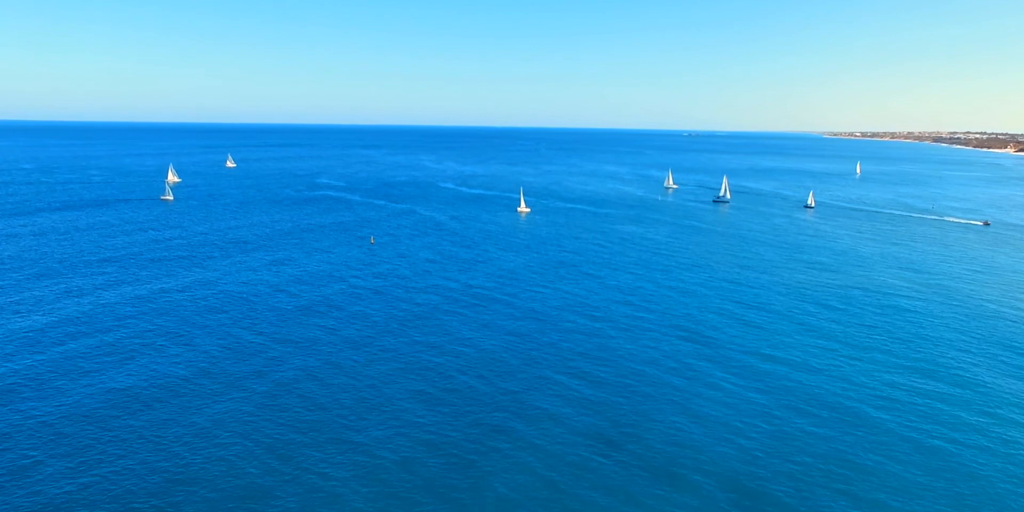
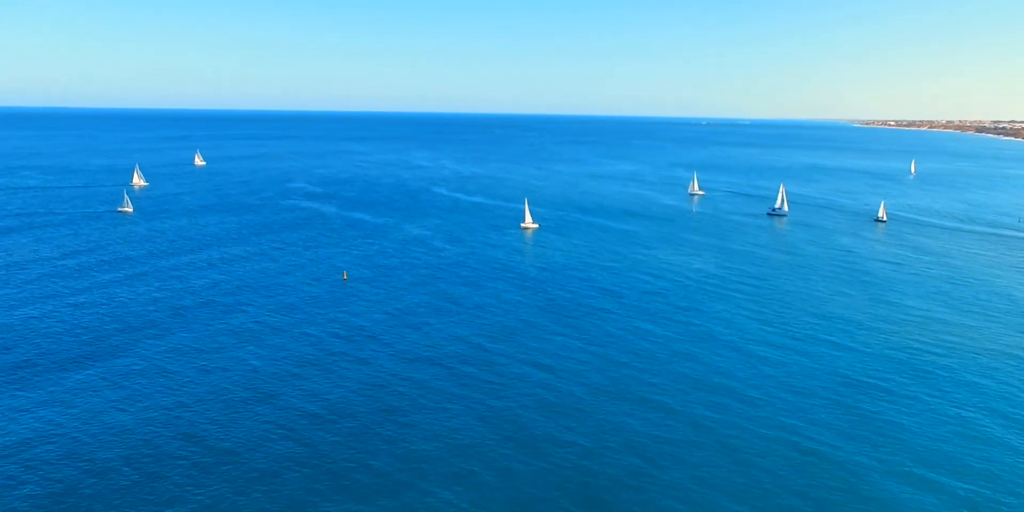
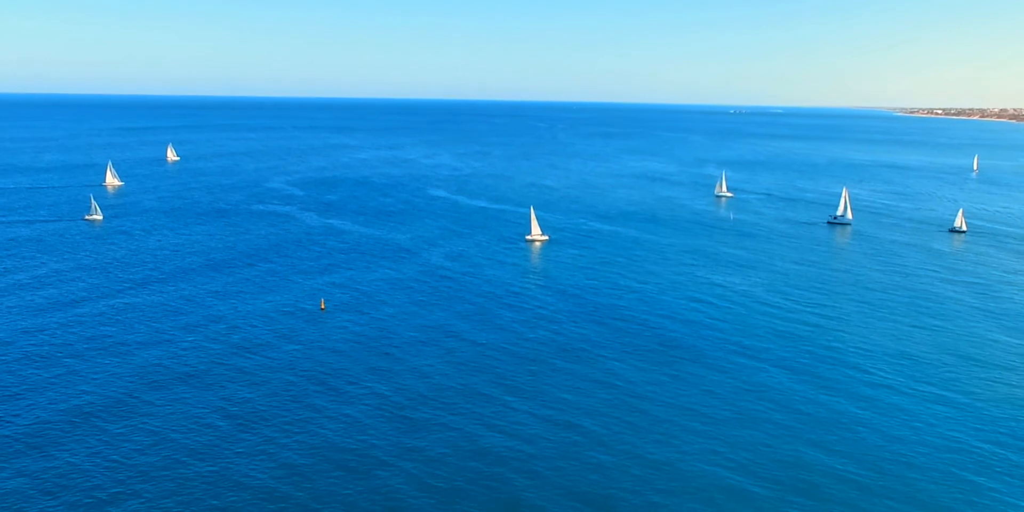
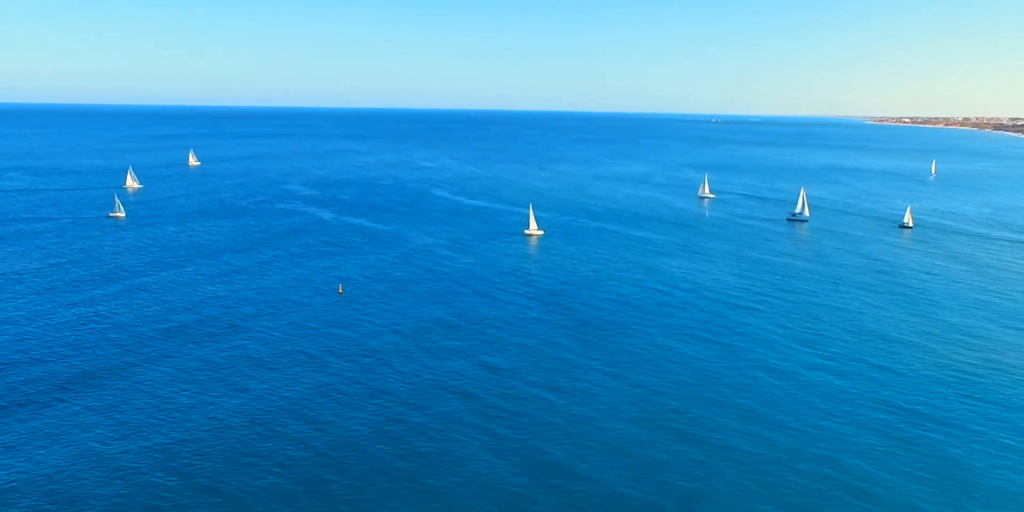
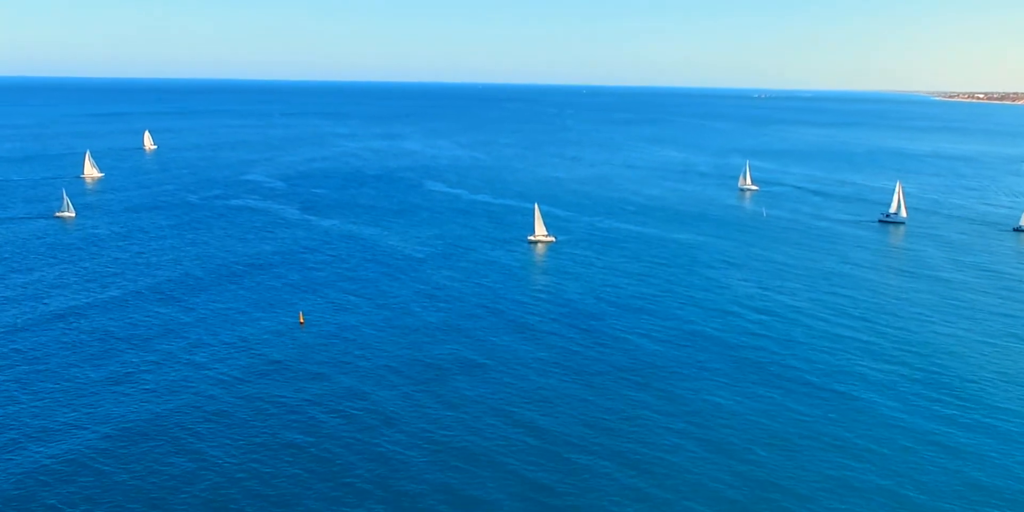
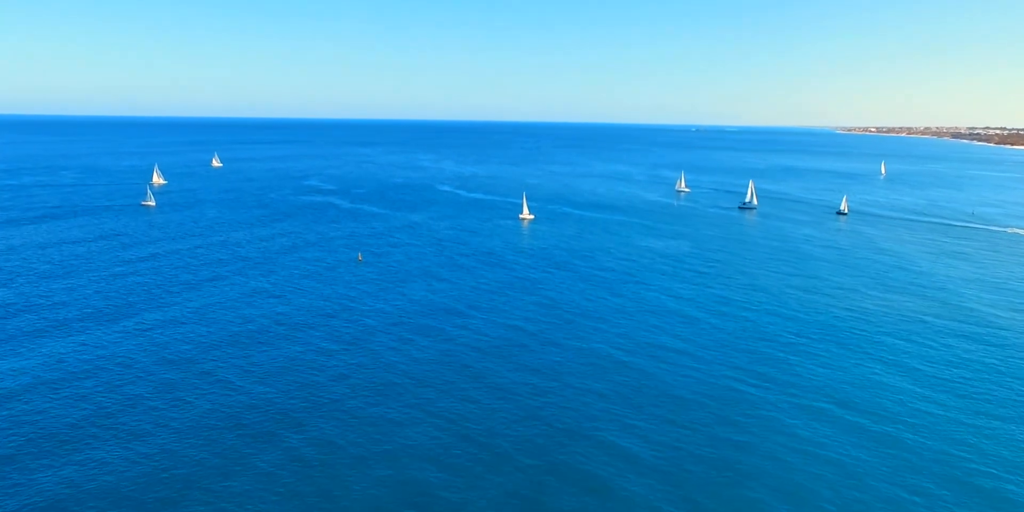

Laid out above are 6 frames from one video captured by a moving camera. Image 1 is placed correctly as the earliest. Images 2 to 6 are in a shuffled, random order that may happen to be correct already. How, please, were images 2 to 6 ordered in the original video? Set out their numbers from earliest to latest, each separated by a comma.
6, 2, 4, 3, 5
